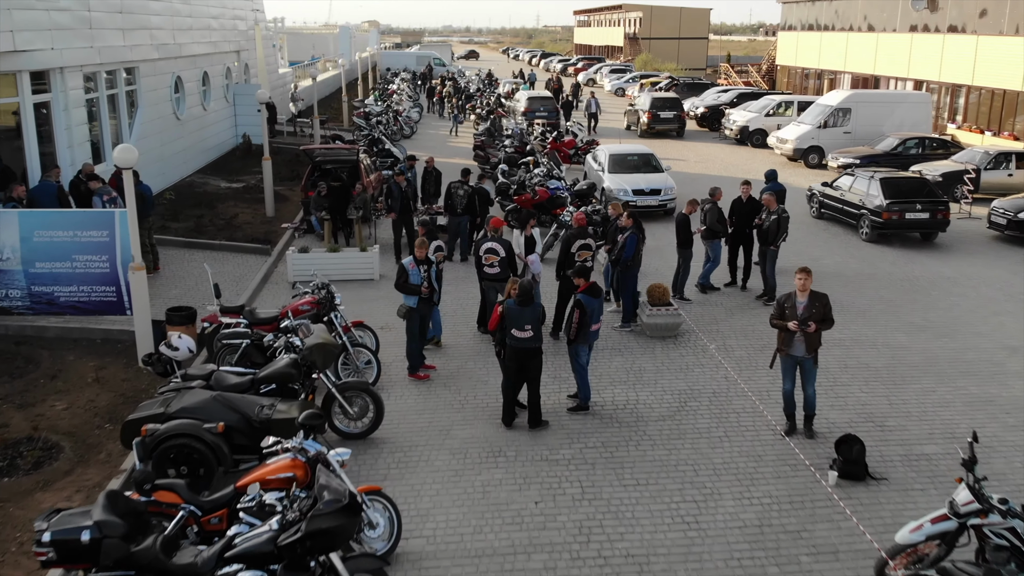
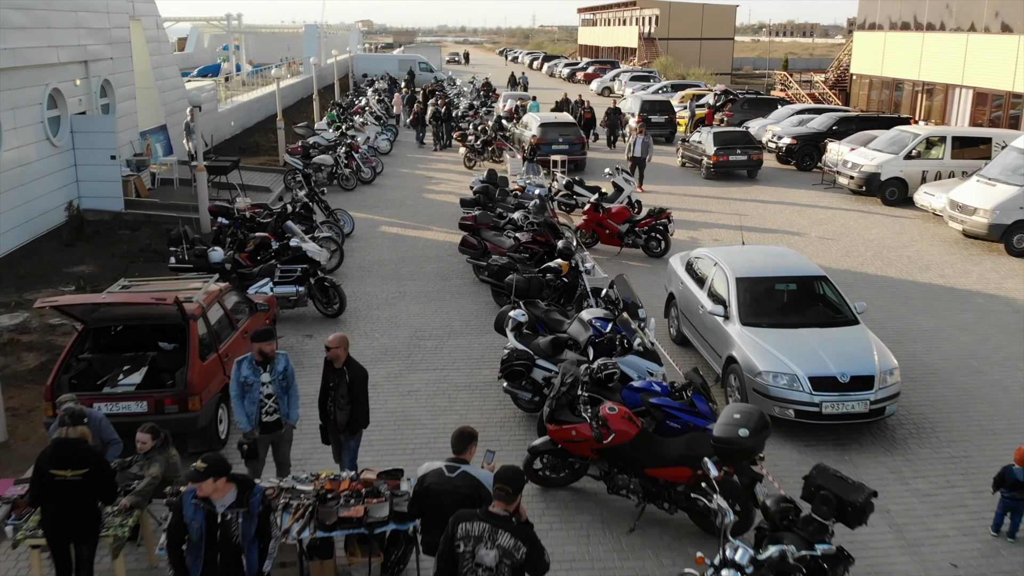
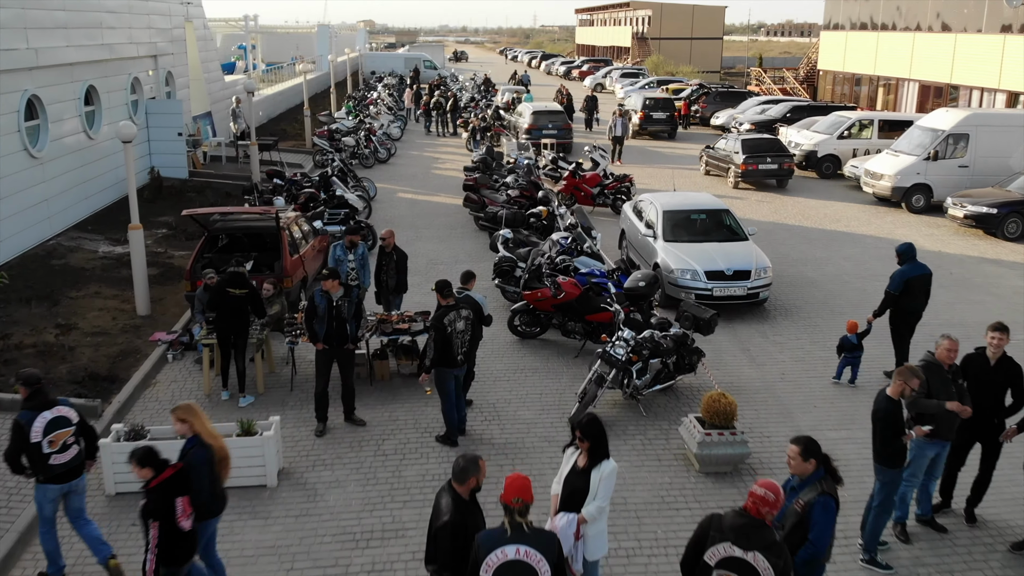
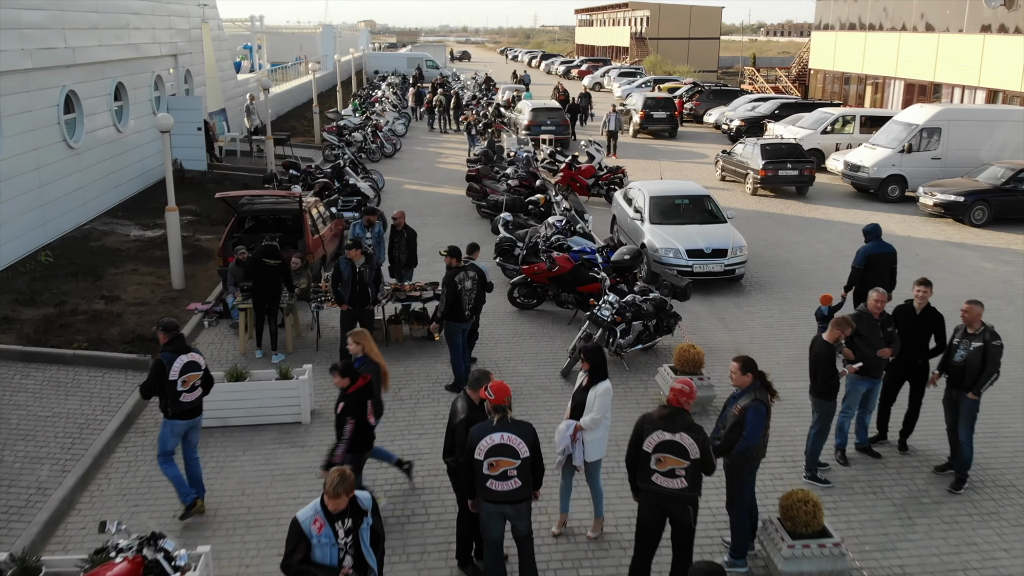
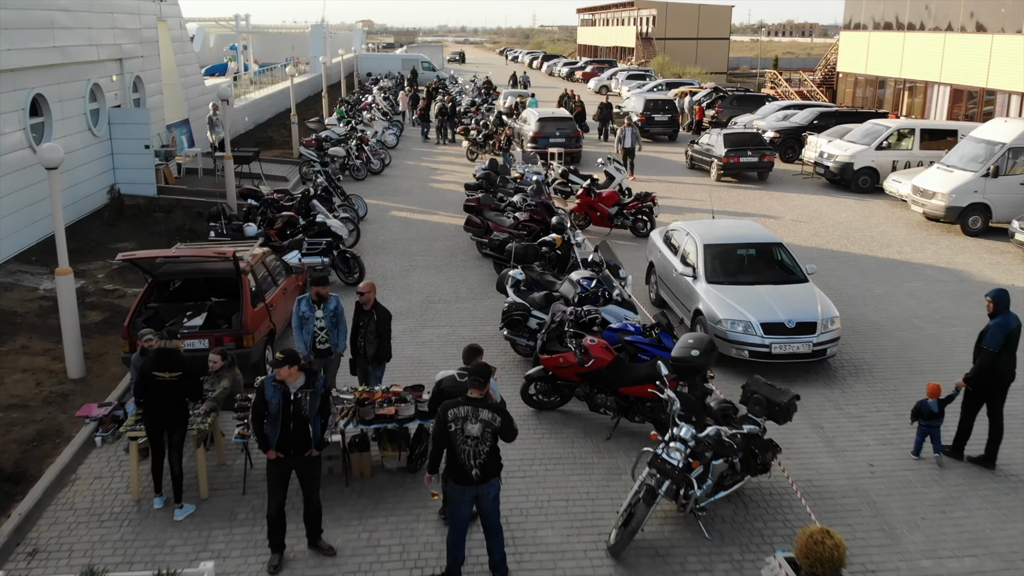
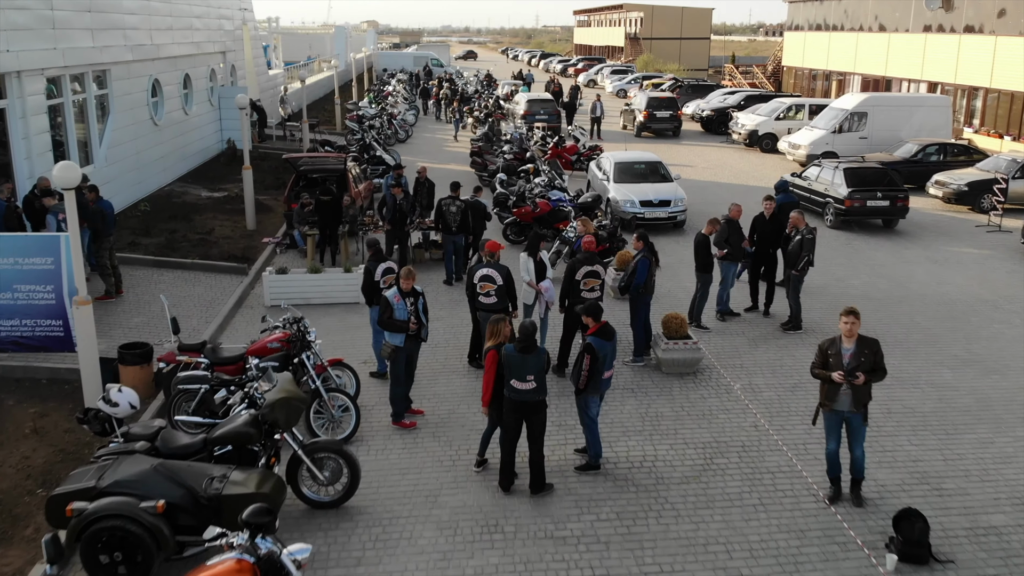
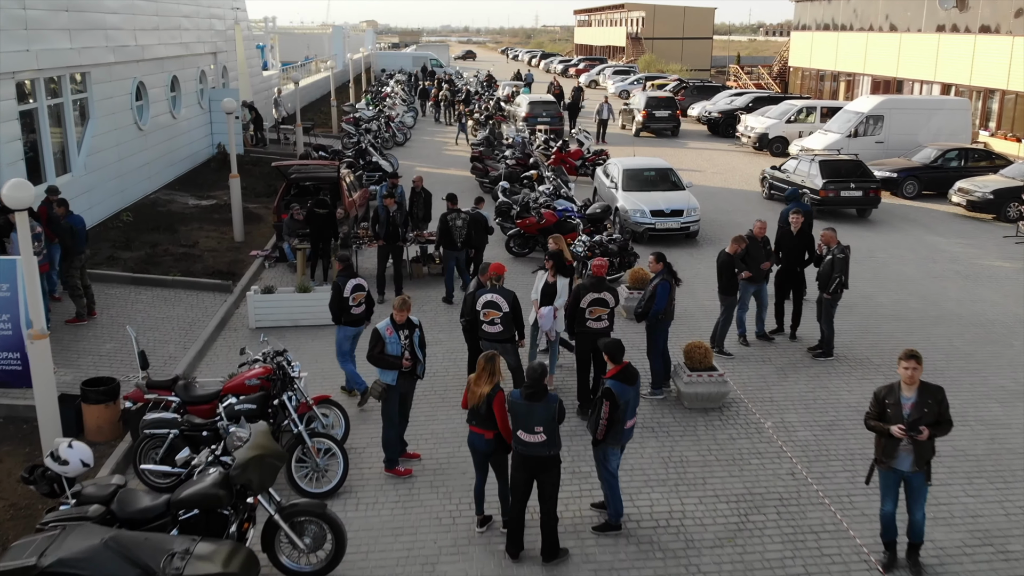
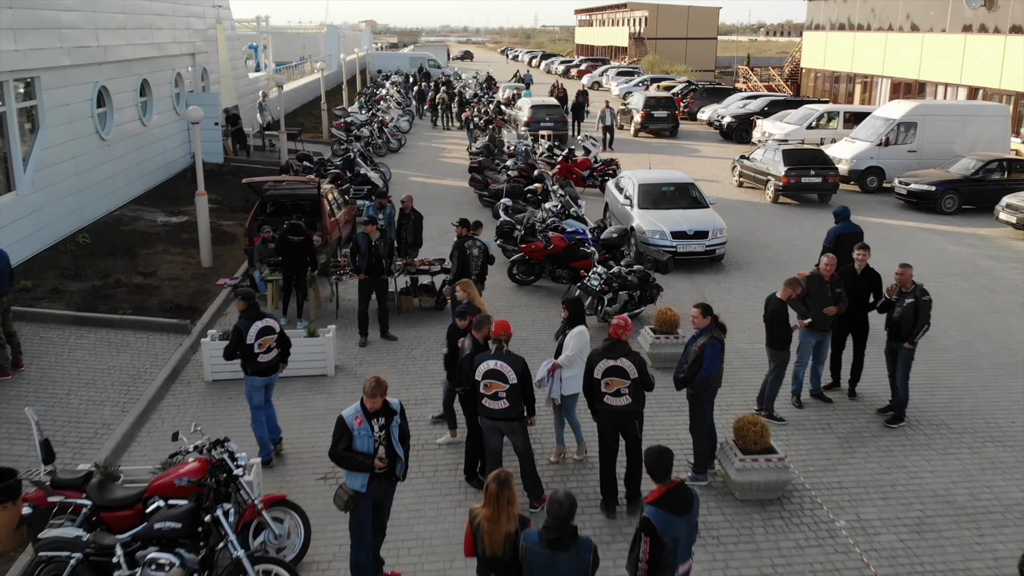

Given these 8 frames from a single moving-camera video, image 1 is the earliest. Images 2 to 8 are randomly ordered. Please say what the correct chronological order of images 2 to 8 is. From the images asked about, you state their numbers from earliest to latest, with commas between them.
6, 7, 8, 4, 3, 5, 2
